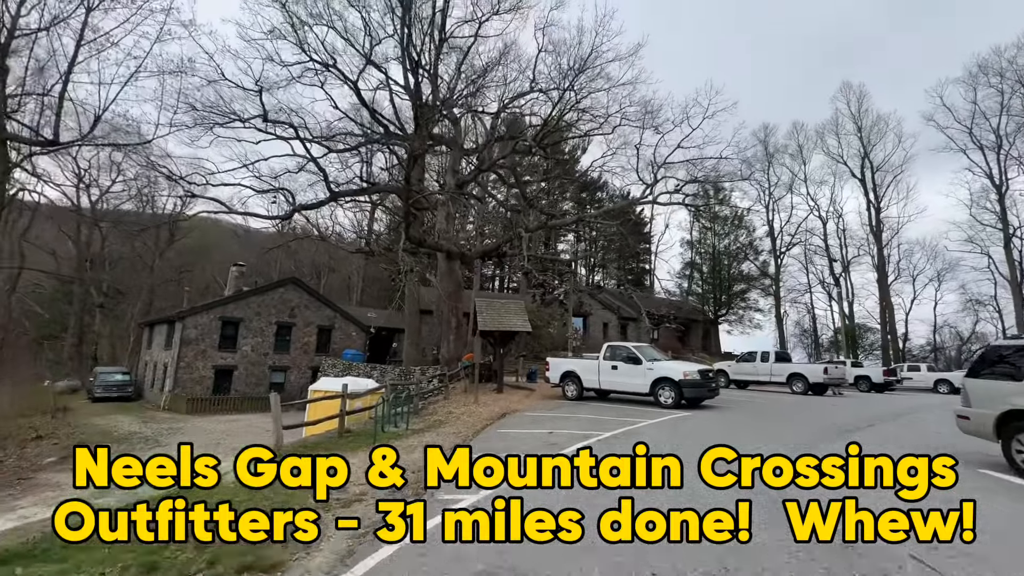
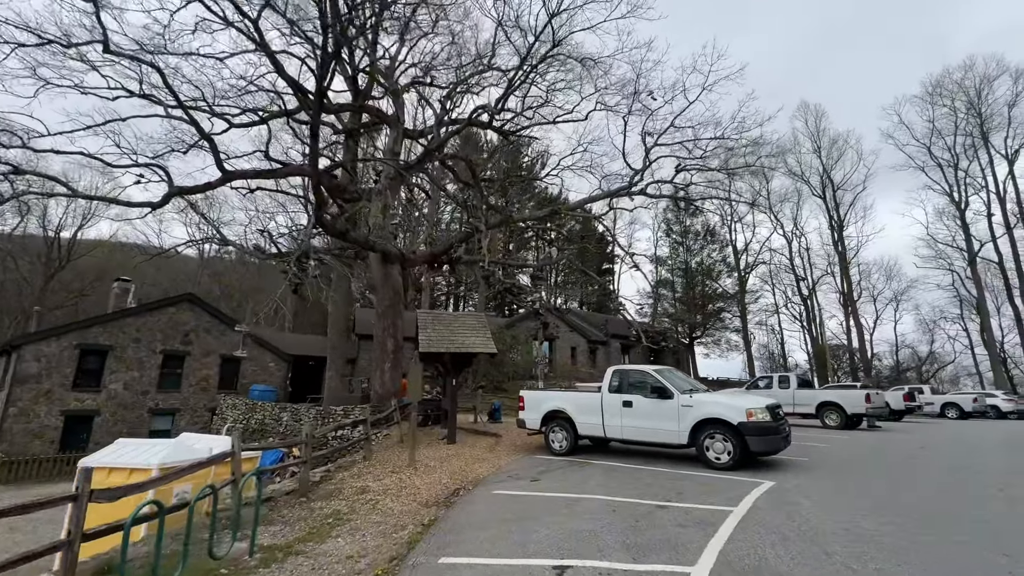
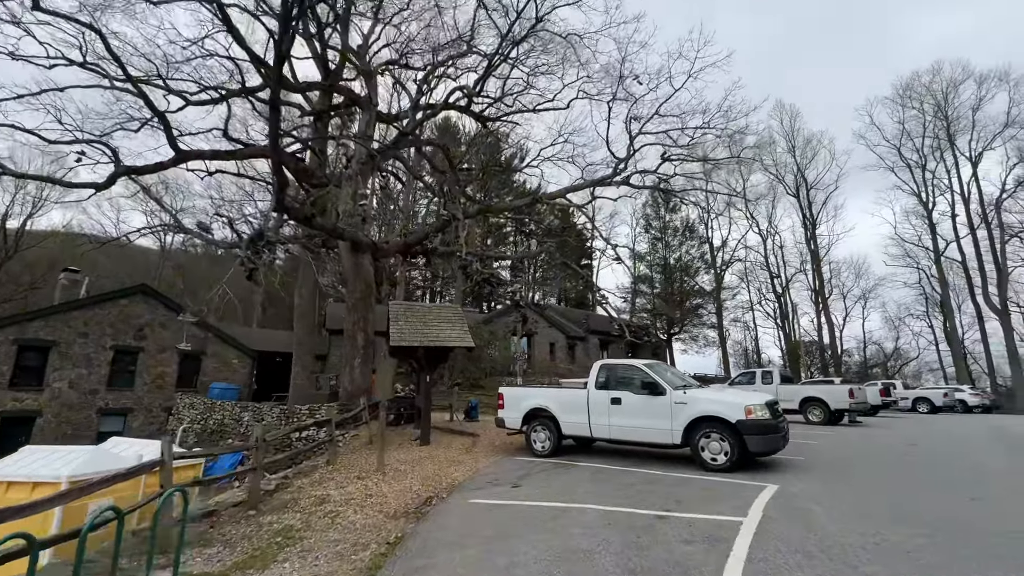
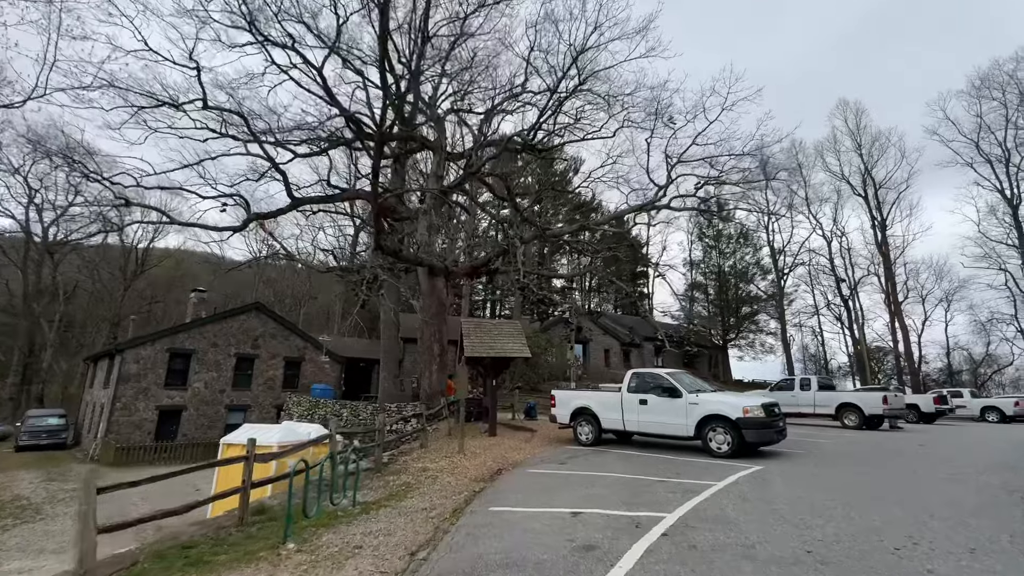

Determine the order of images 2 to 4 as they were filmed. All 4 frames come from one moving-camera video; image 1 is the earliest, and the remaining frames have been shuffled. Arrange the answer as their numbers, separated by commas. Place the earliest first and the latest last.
4, 2, 3
